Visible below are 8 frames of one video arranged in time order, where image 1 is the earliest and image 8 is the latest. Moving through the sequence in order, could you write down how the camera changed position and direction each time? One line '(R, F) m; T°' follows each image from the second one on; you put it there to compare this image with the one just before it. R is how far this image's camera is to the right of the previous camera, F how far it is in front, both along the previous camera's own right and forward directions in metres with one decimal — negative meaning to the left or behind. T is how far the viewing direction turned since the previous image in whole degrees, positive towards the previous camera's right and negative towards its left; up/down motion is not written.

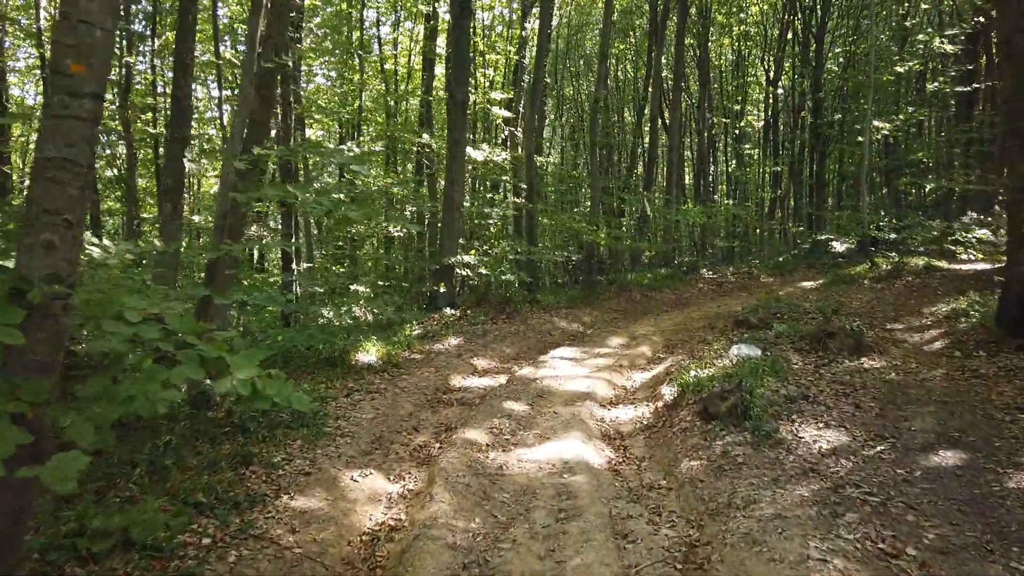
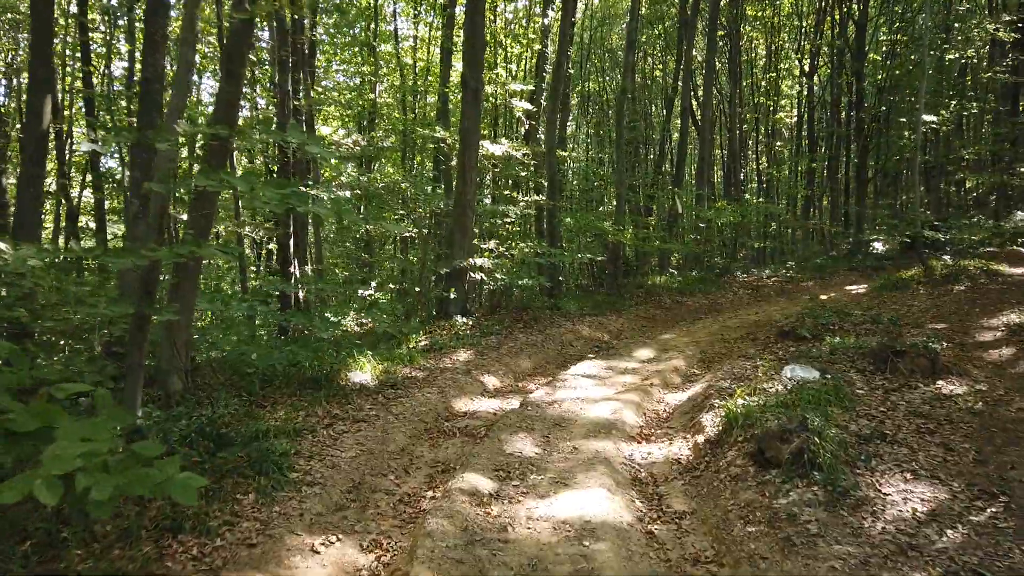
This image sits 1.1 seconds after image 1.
(+0.1, +1.1) m; -2°
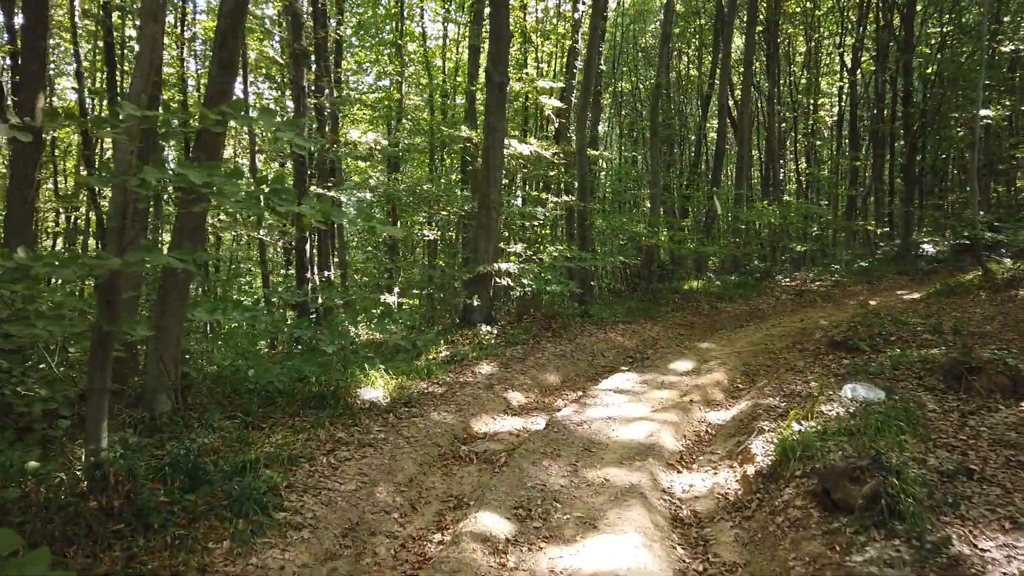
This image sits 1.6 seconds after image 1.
(+0.1, +0.7) m; -2°
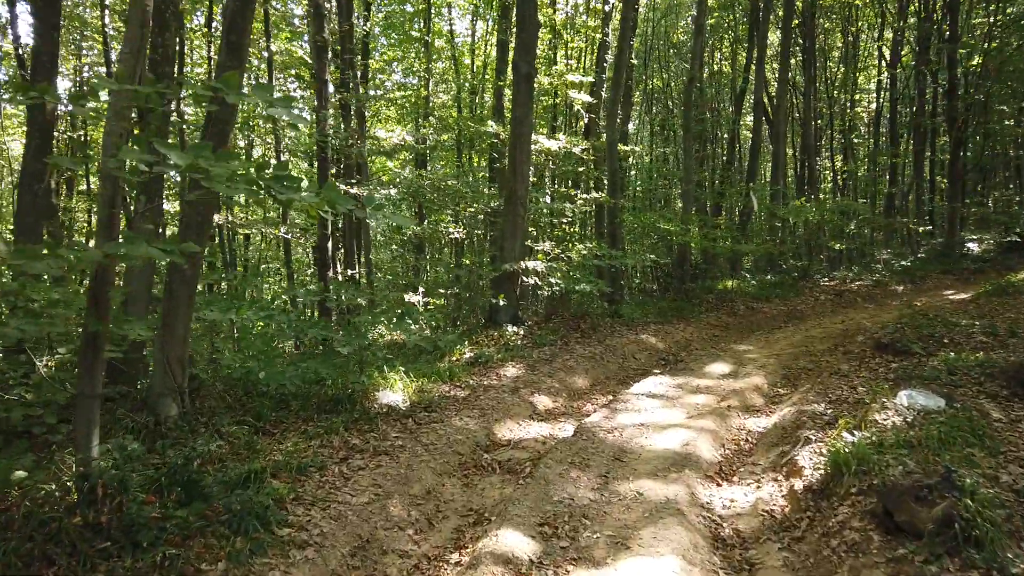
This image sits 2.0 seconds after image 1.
(0.0, +0.4) m; -2°
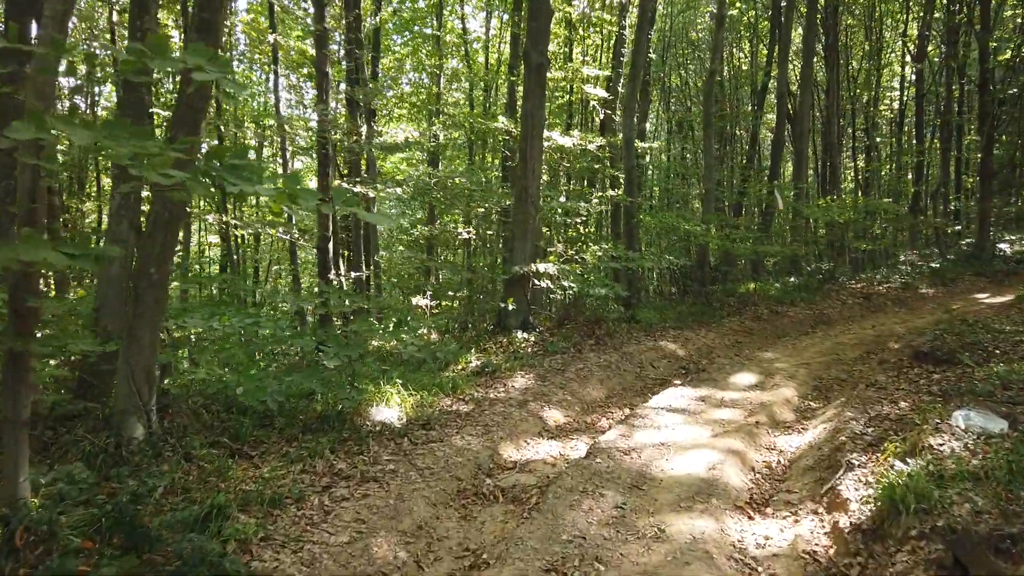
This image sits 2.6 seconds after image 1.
(+0.1, +0.6) m; -1°
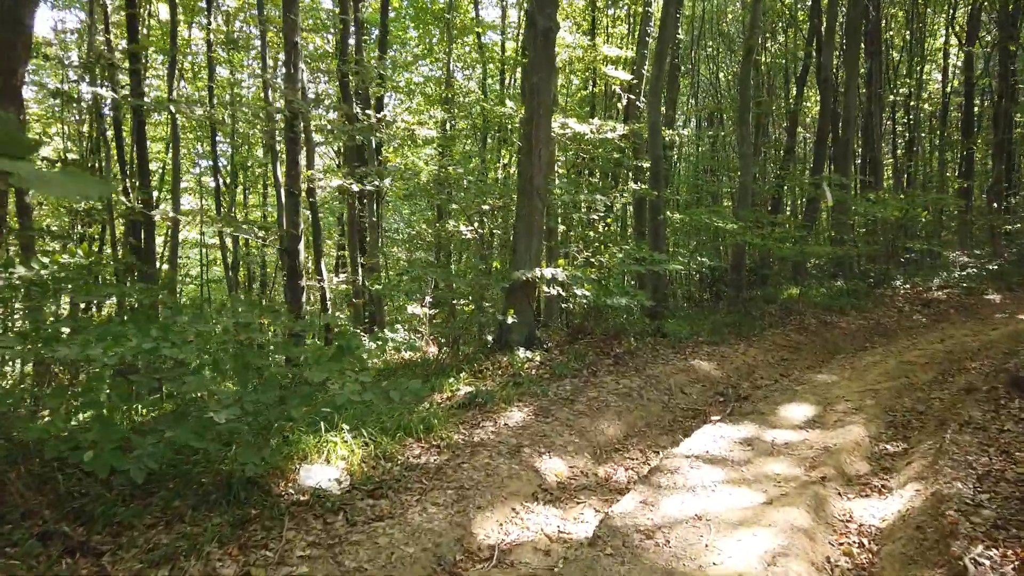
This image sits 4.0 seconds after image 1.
(+0.3, +1.5) m; -2°
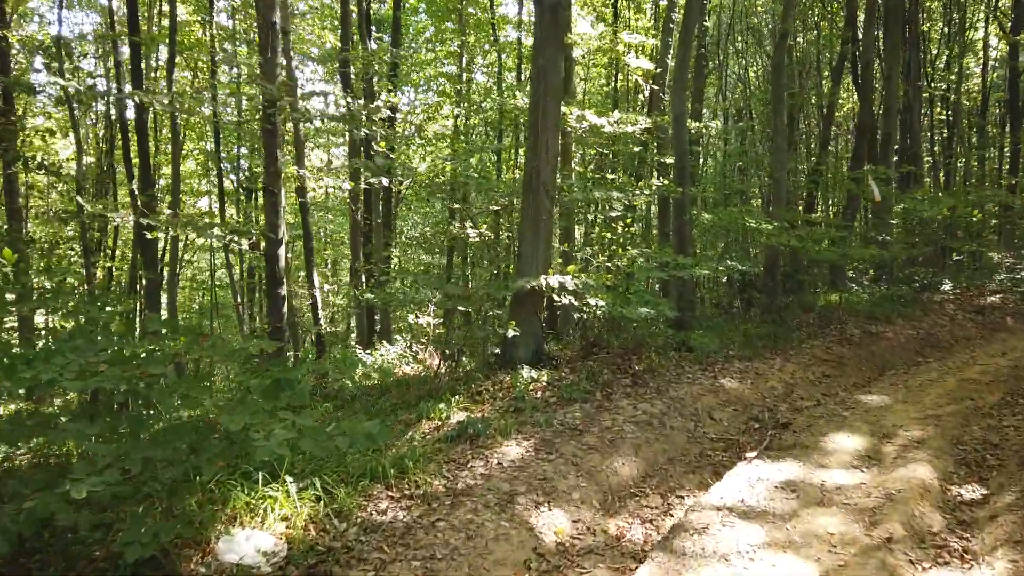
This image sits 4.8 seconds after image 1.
(+0.2, +0.9) m; -2°
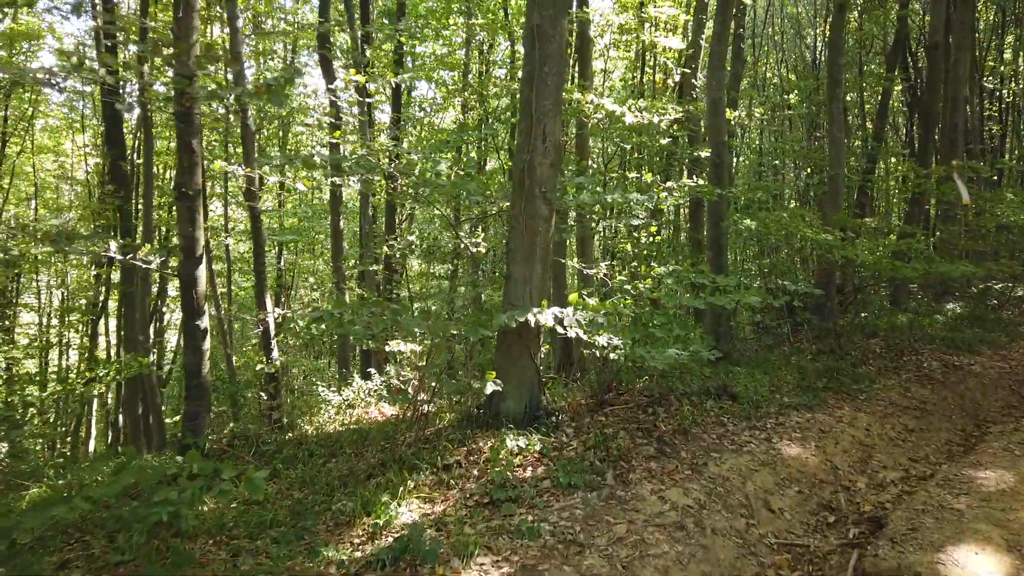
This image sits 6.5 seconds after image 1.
(+0.3, +1.8) m; -2°
